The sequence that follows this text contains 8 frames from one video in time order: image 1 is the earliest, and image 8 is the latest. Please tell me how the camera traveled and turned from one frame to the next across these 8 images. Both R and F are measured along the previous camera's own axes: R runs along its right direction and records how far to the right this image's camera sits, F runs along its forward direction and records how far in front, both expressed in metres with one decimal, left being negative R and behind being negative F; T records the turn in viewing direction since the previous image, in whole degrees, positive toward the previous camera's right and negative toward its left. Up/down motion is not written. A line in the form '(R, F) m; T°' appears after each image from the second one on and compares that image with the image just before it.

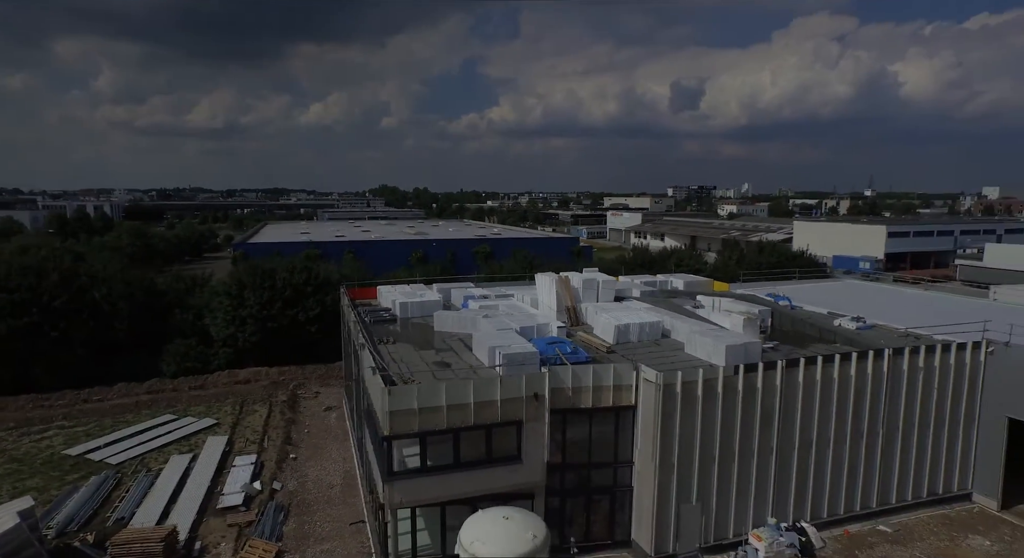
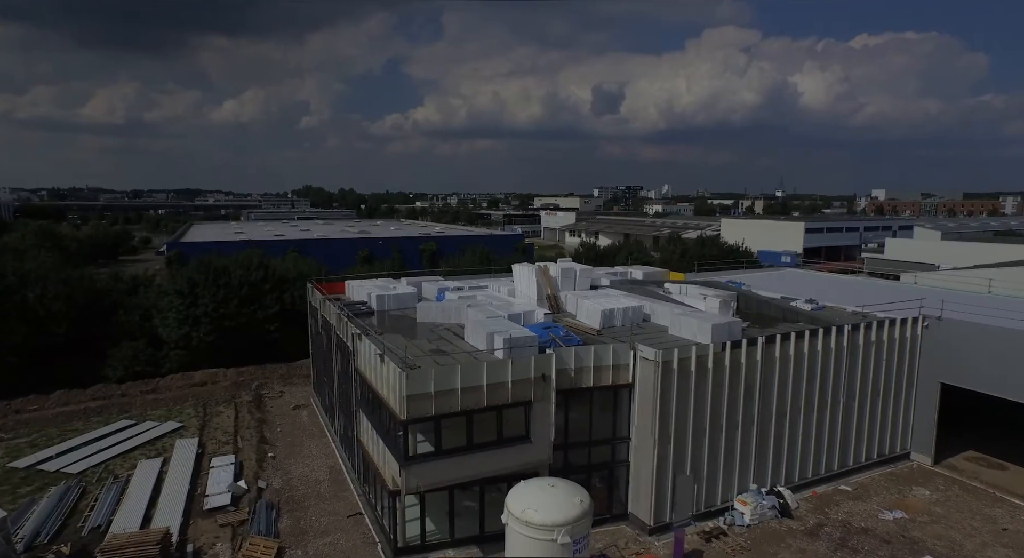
(-2.5, -0.5) m; +7°
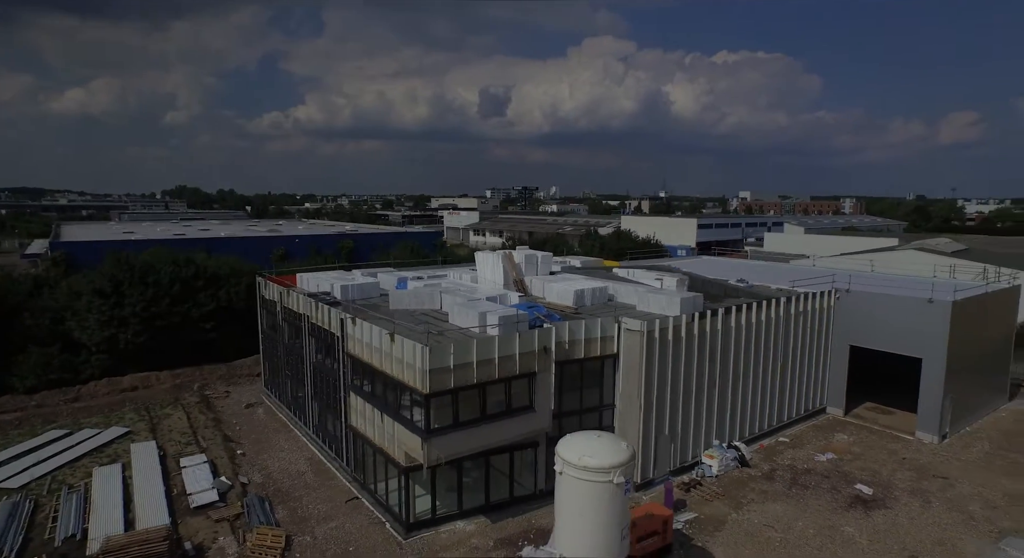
(-3.7, -0.9) m; +11°
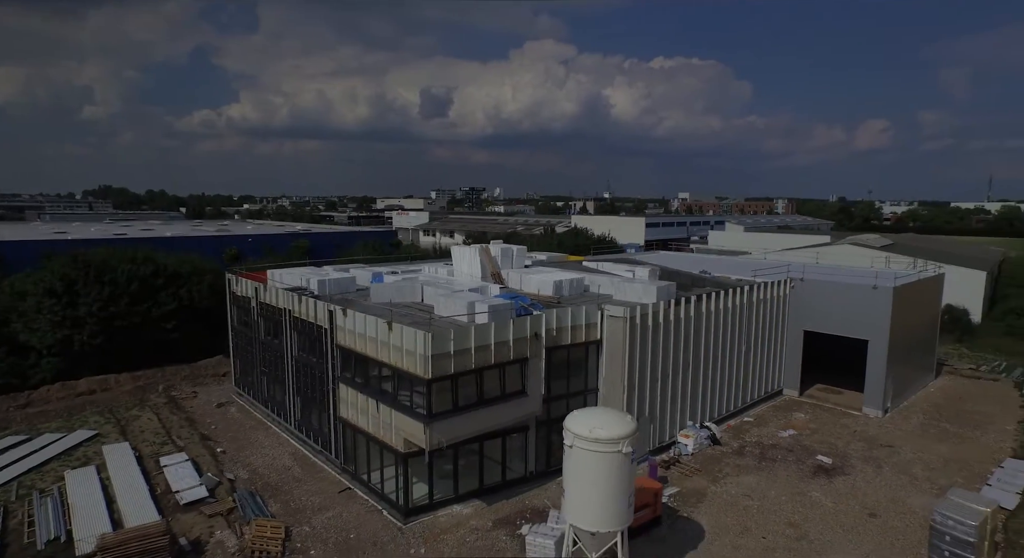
(-1.7, -0.6) m; +6°
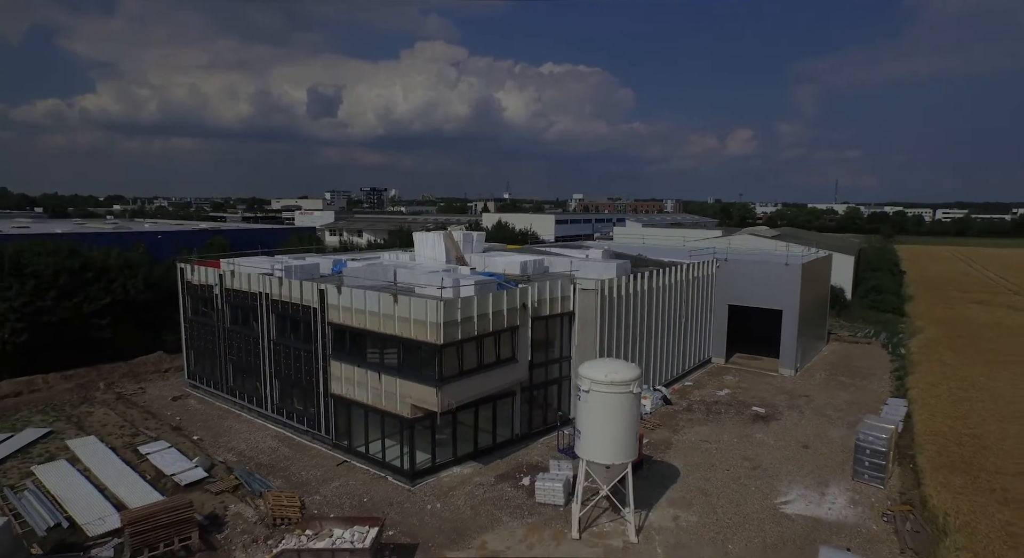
(-3.6, -1.5) m; +10°
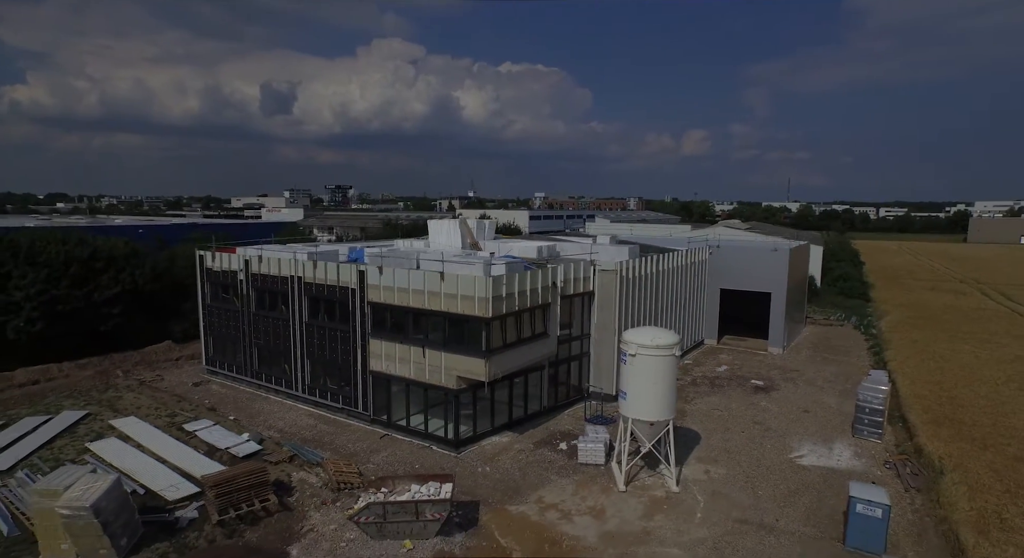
(-3.0, -1.4) m; +4°
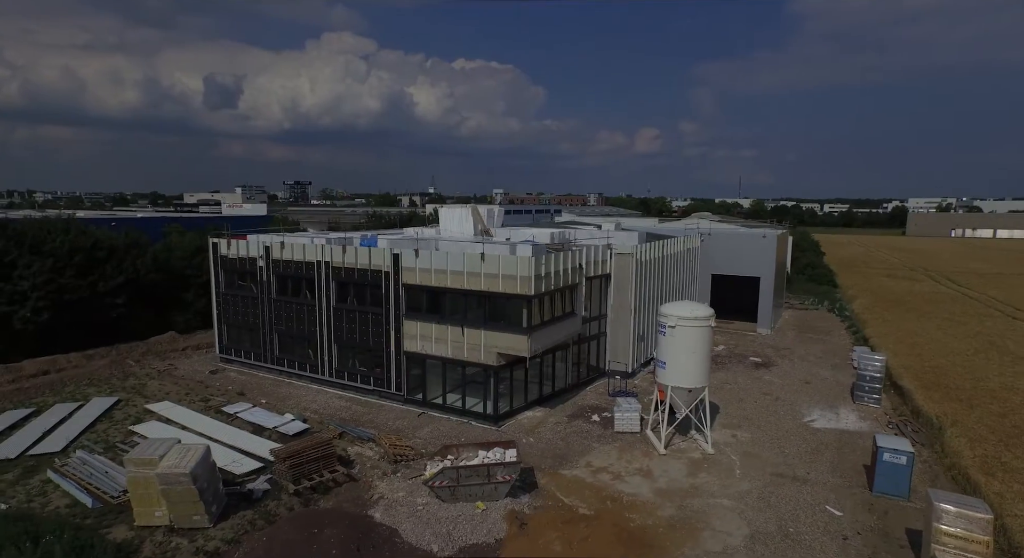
(-3.2, -1.0) m; +5°
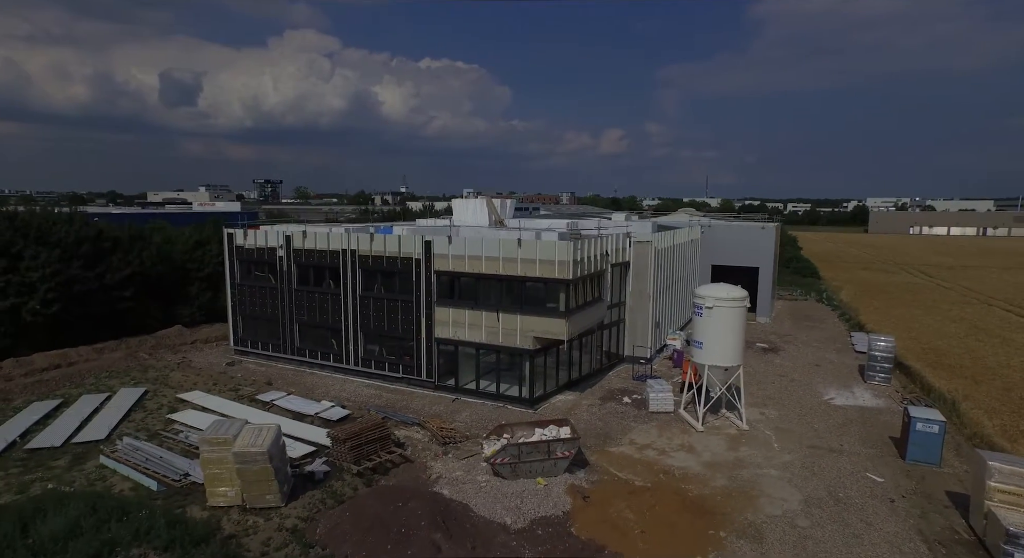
(-2.7, -0.3) m; +4°
